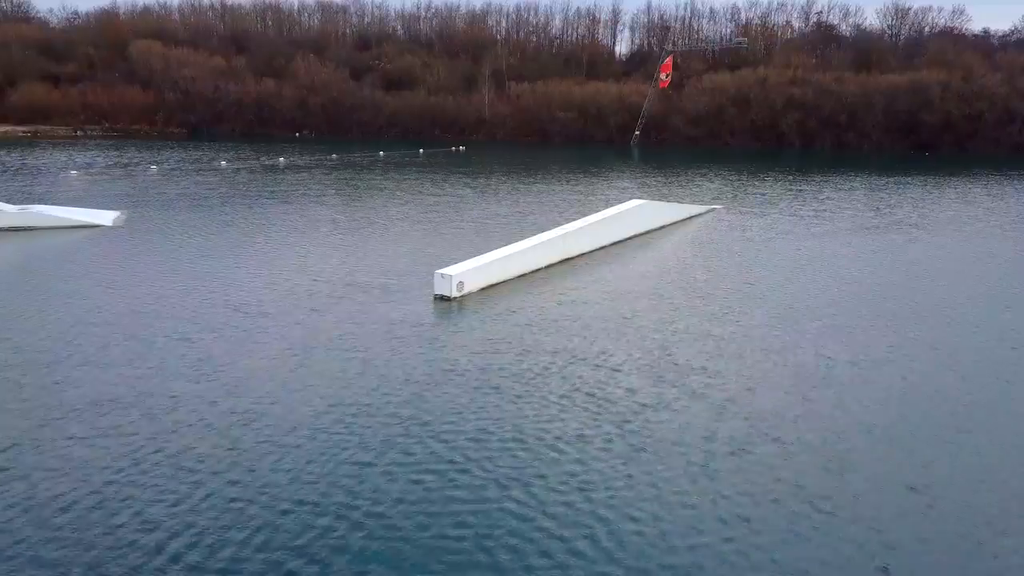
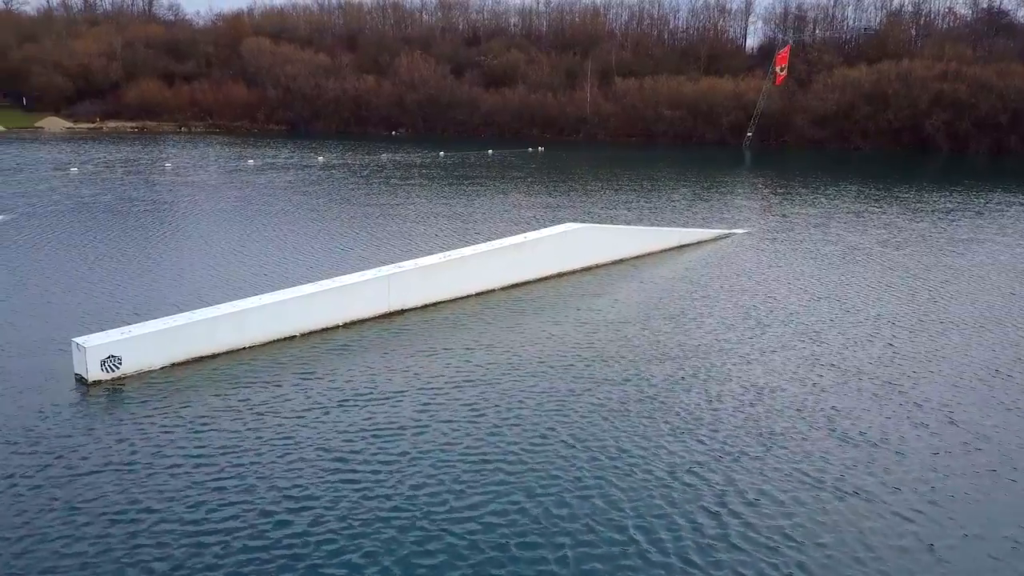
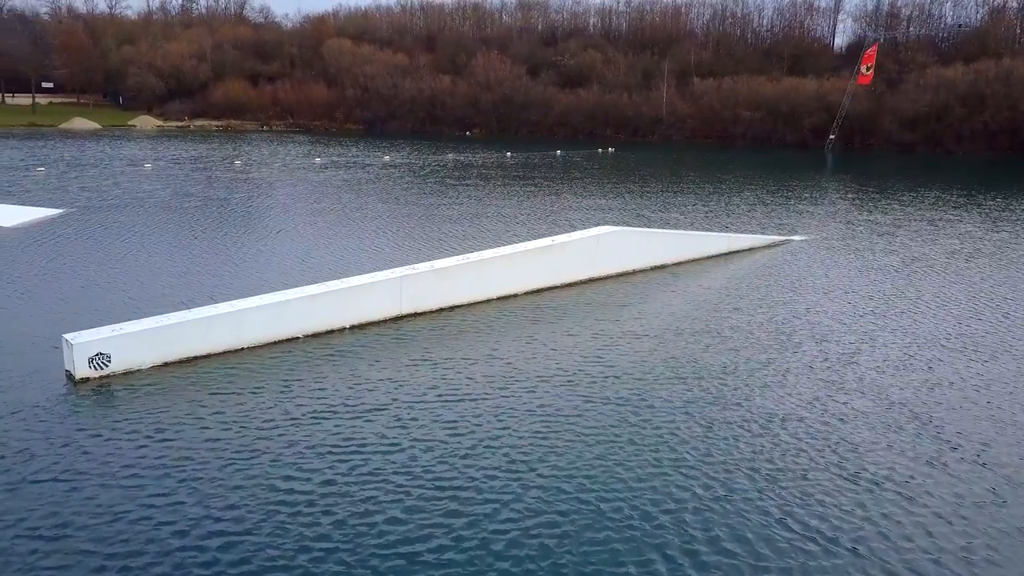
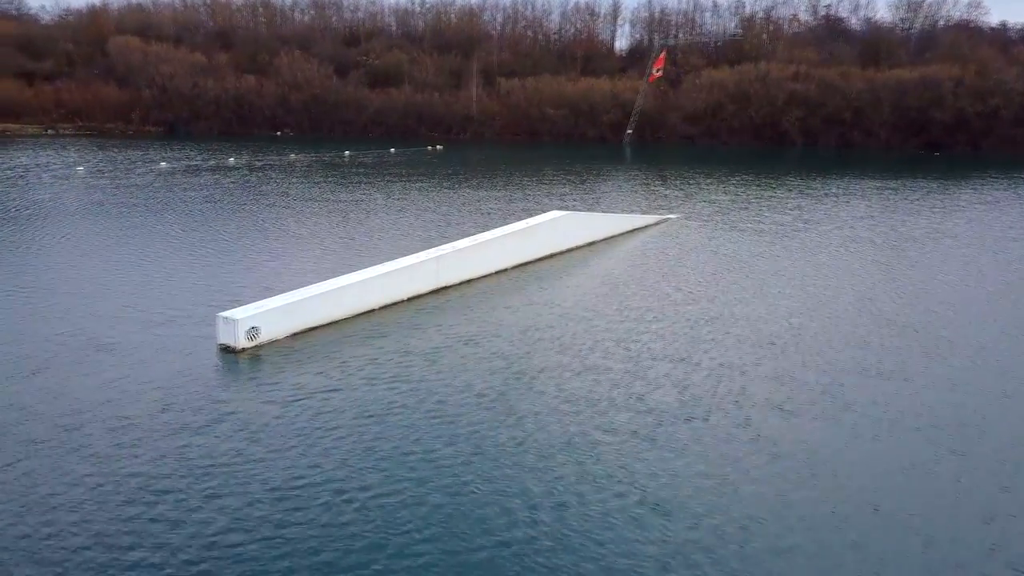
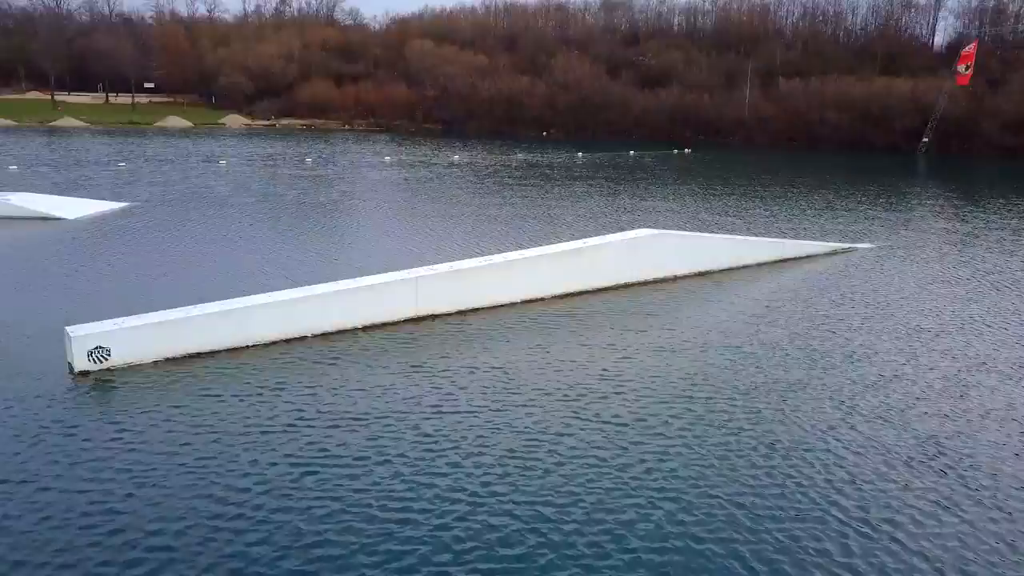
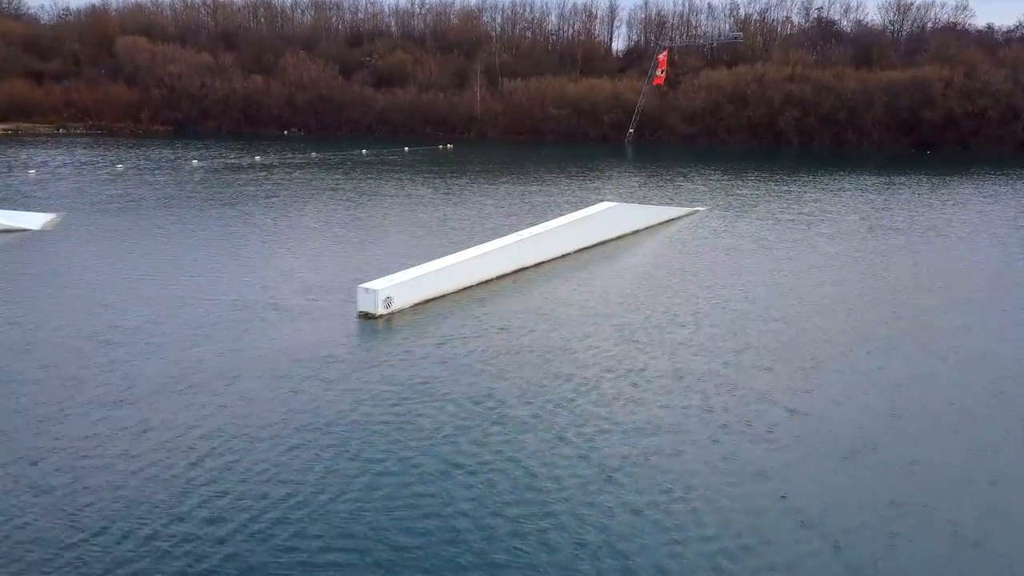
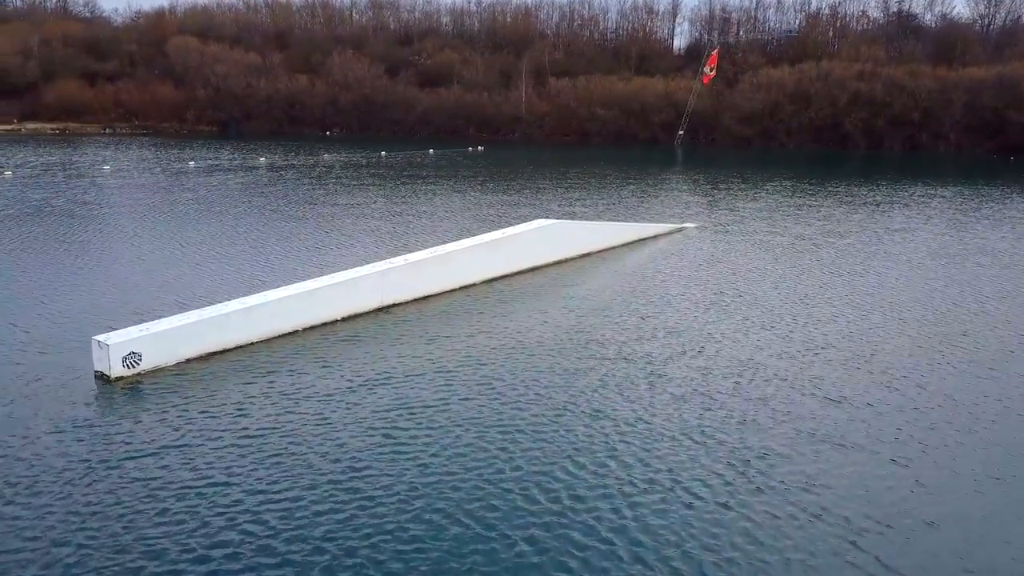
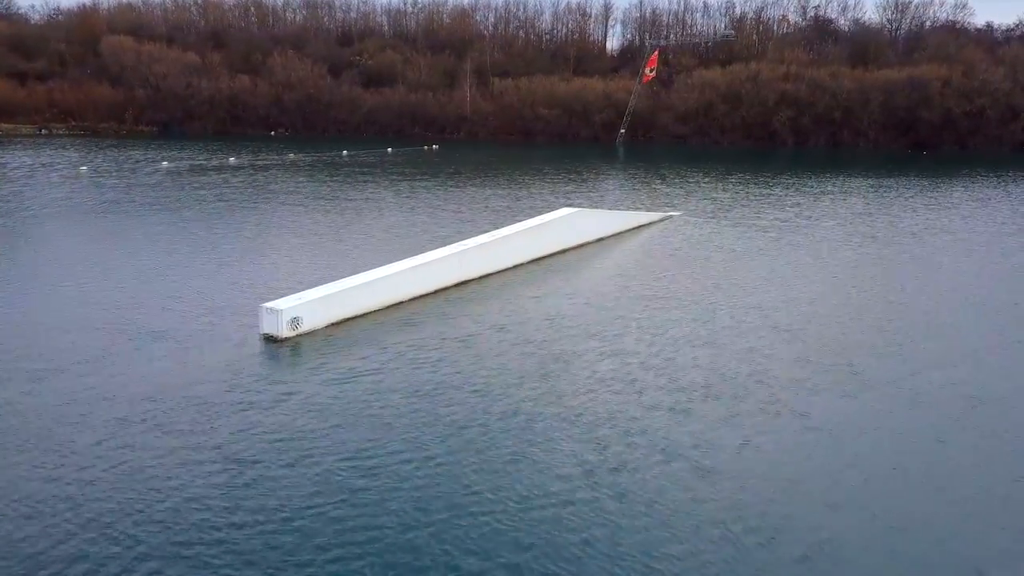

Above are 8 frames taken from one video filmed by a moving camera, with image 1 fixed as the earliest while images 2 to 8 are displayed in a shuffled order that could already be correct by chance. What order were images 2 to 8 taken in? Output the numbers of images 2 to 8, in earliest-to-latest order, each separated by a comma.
6, 8, 4, 7, 2, 3, 5
